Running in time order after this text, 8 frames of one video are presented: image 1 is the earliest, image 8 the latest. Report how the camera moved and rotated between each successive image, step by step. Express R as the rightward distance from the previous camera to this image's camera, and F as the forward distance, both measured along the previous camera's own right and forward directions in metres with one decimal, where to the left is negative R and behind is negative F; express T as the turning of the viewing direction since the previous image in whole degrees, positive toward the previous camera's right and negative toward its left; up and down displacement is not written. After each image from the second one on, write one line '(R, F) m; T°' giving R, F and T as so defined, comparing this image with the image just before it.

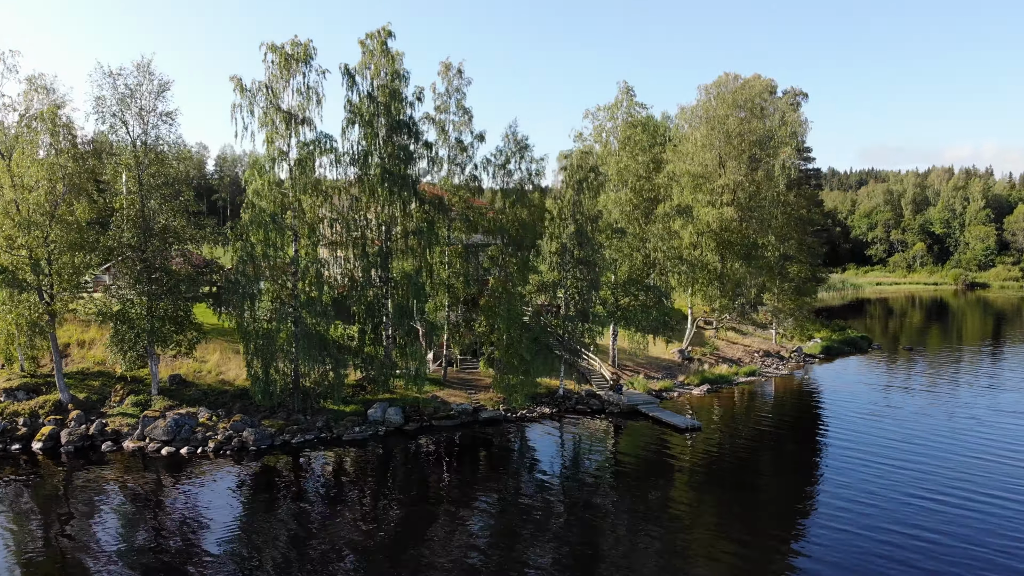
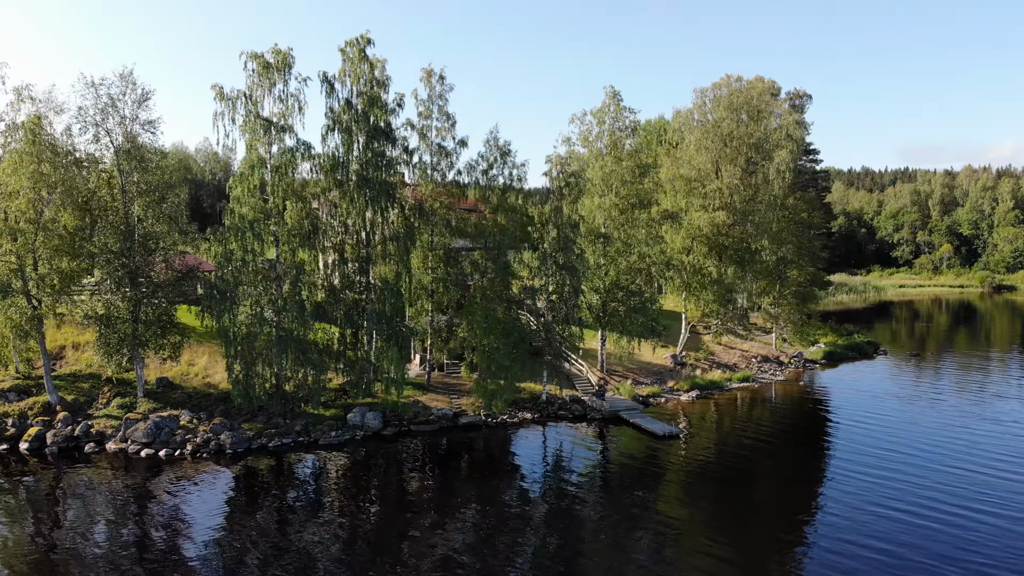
(+1.9, 0.0) m; -2°
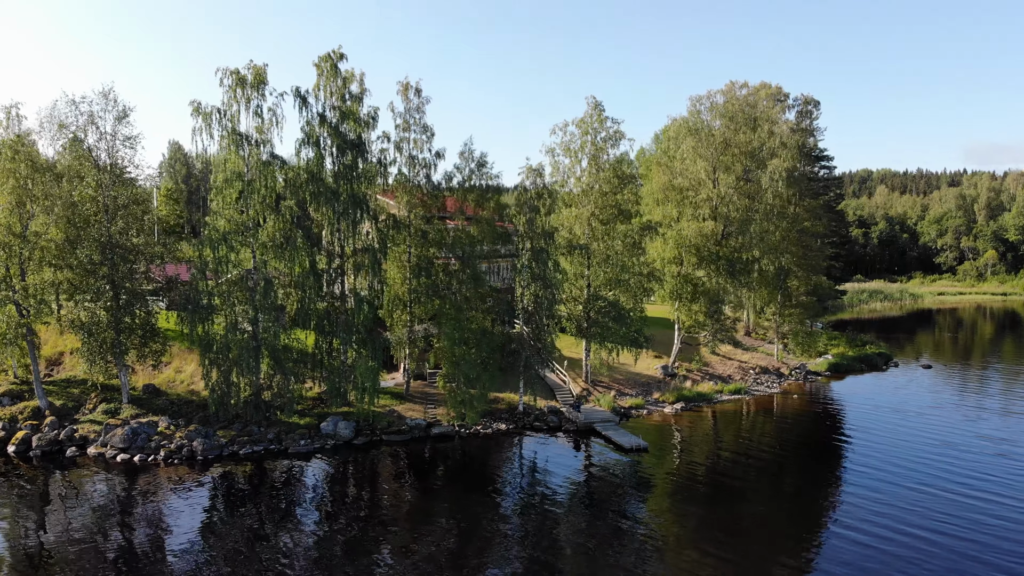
(+2.8, 0.0) m; -4°
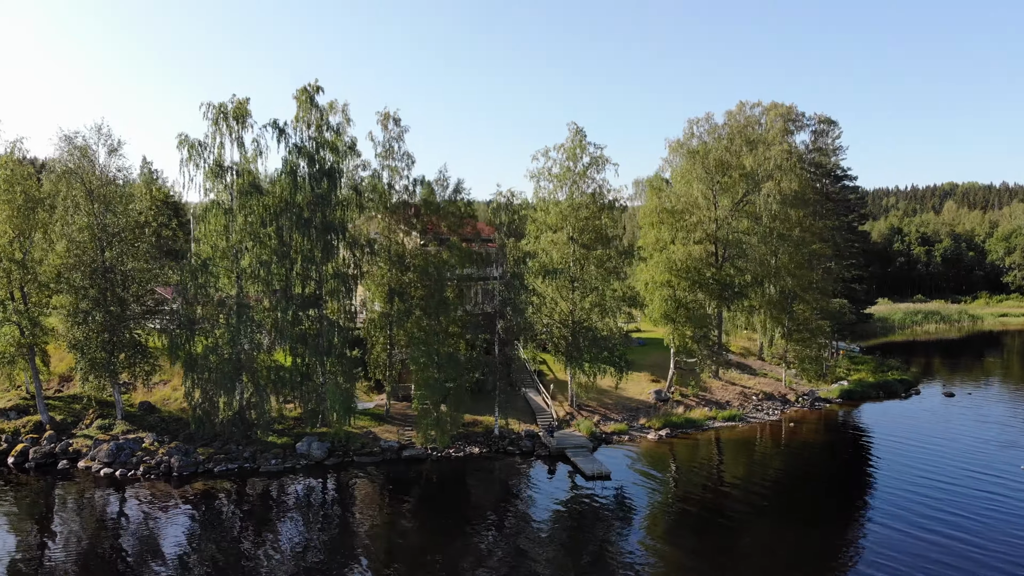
(+3.7, -0.1) m; -5°
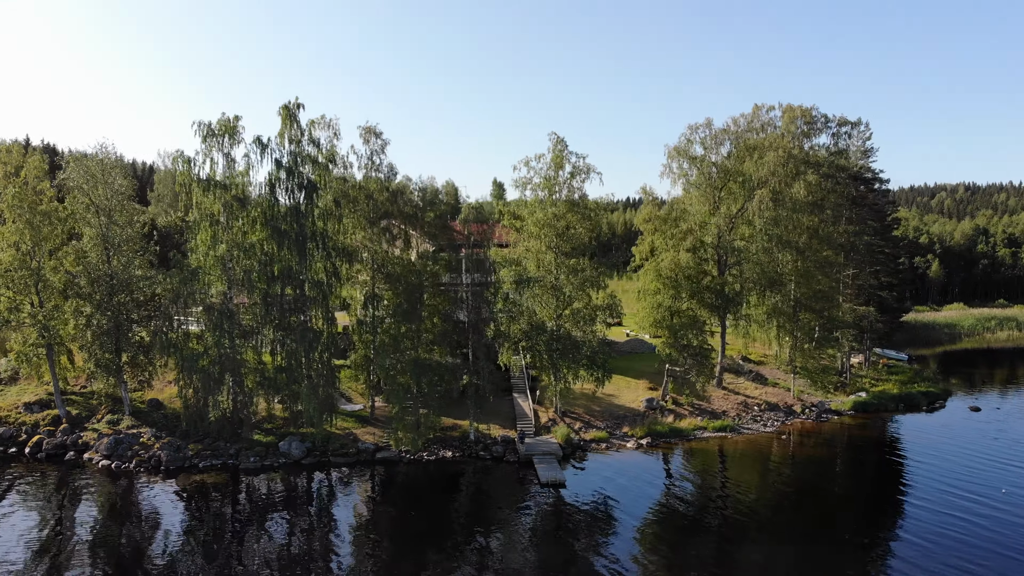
(+4.6, -0.3) m; -7°
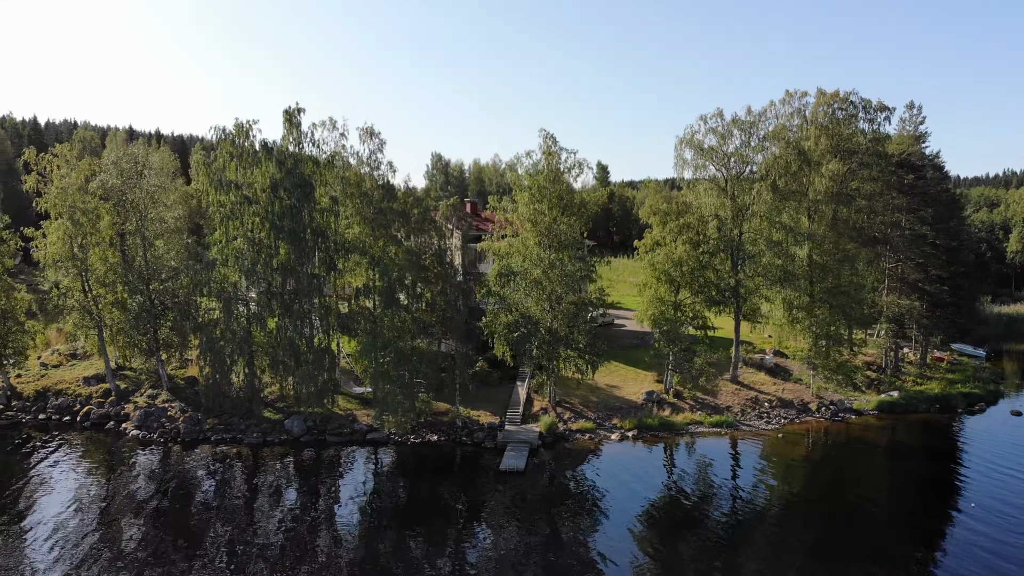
(+5.9, -0.6) m; -10°
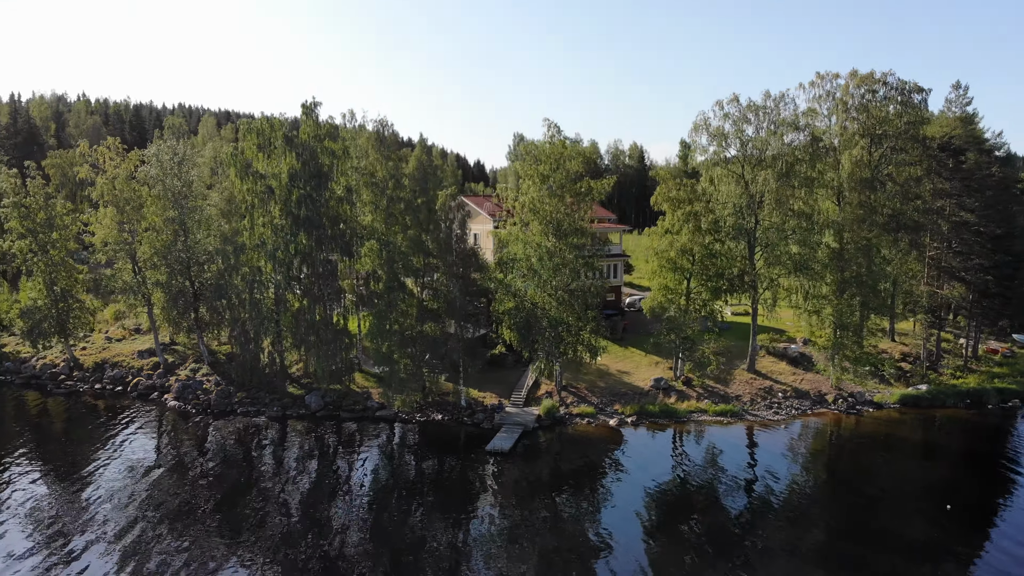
(+4.1, -0.7) m; -7°
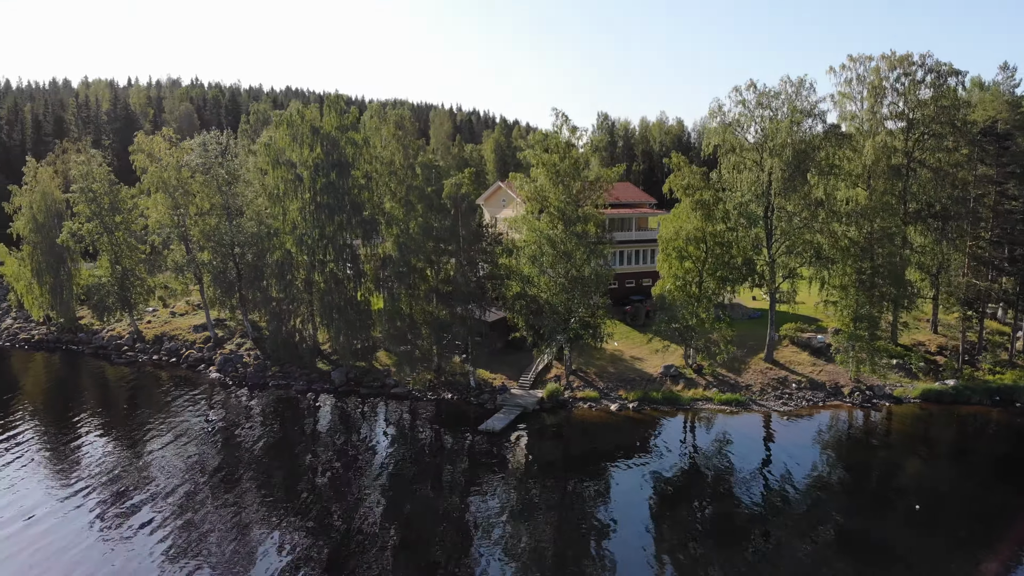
(+4.1, -0.8) m; -7°
